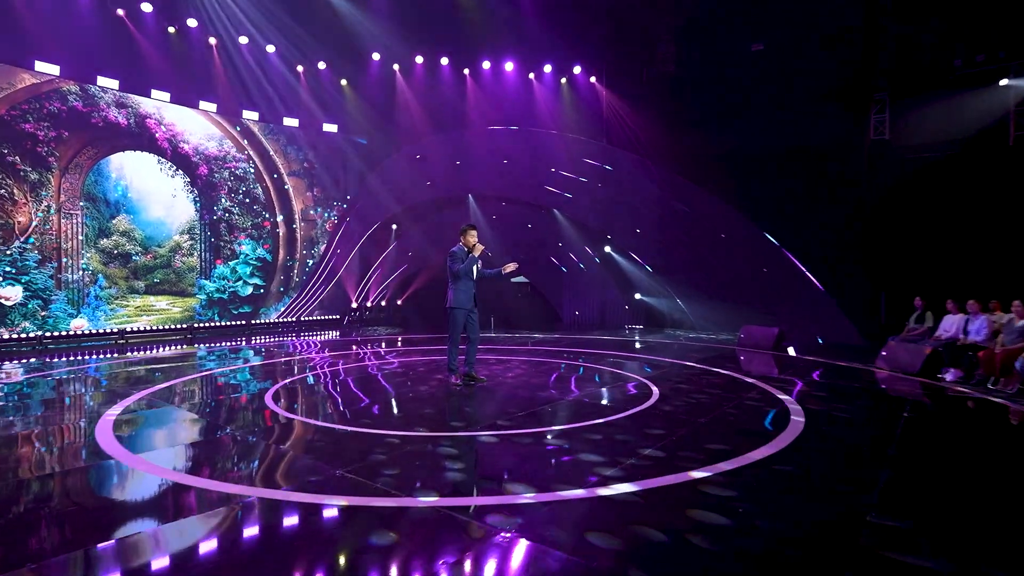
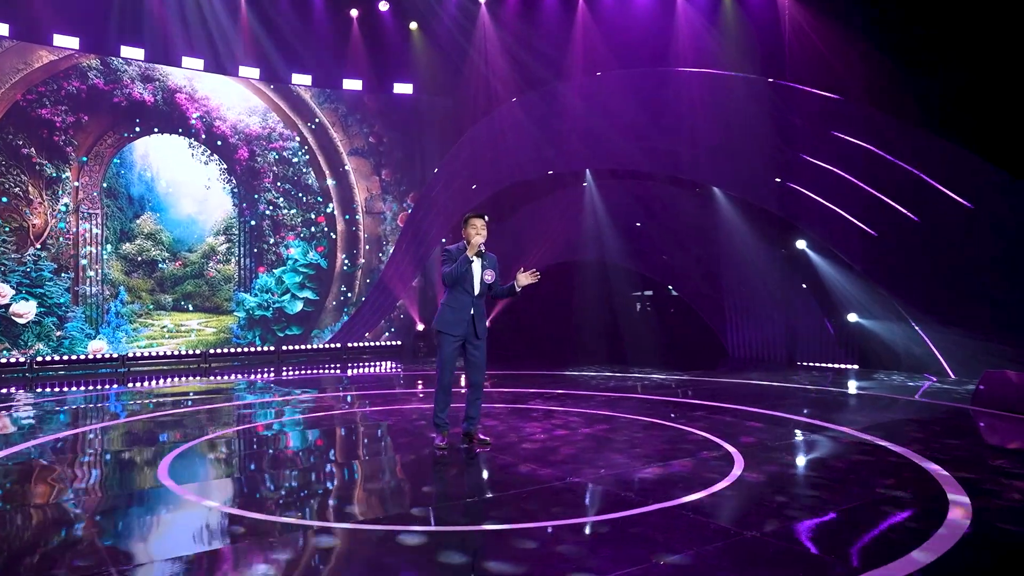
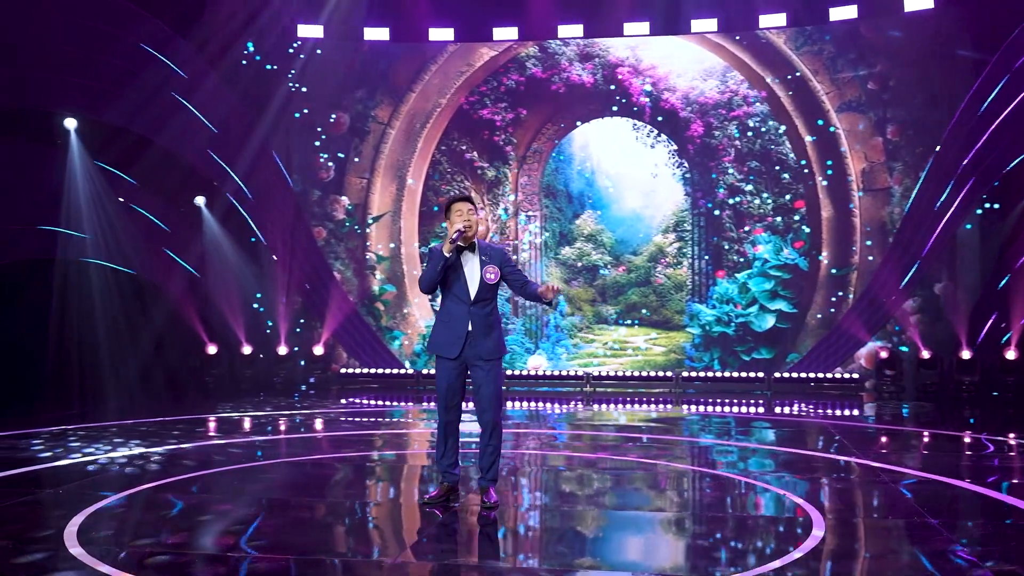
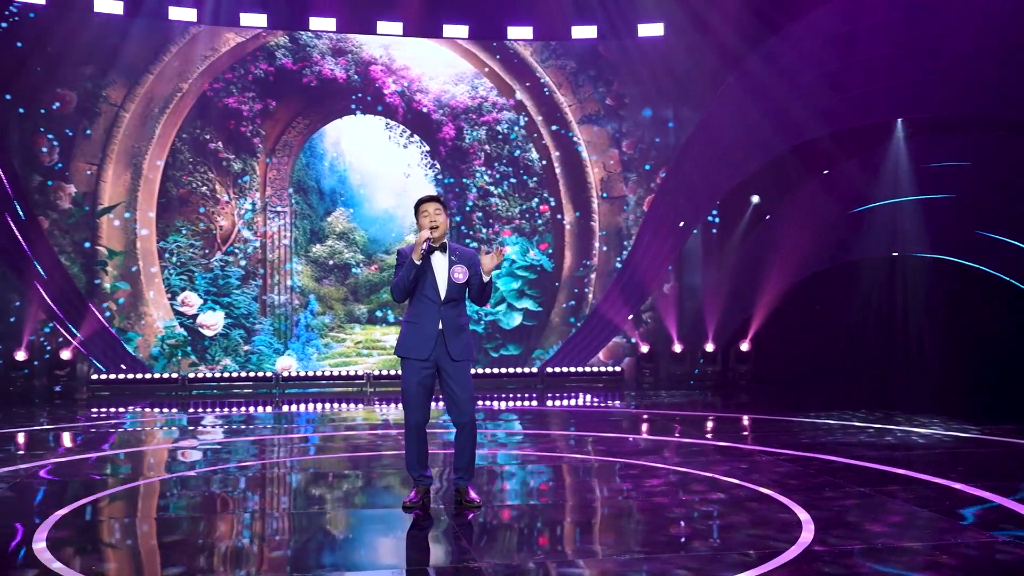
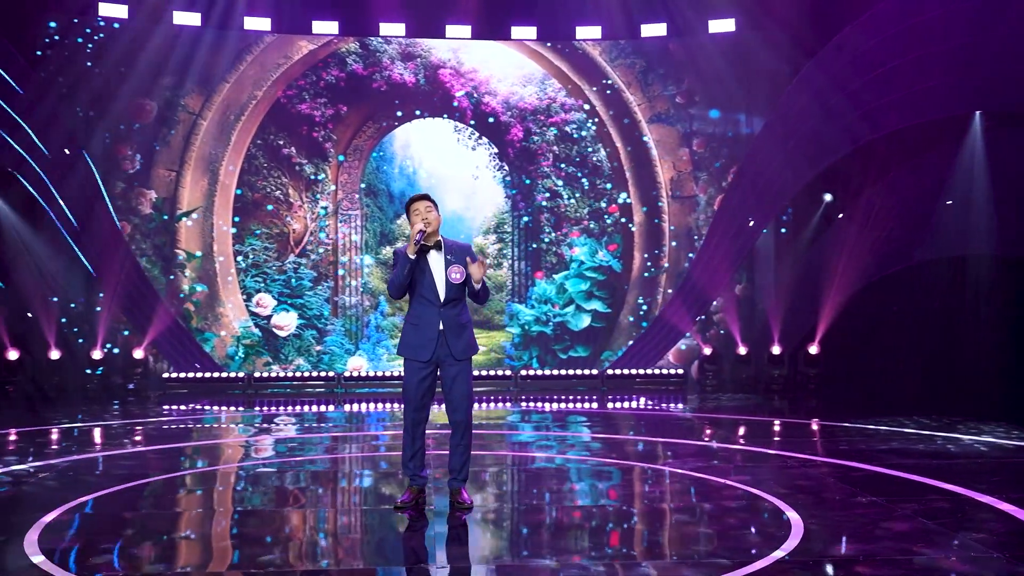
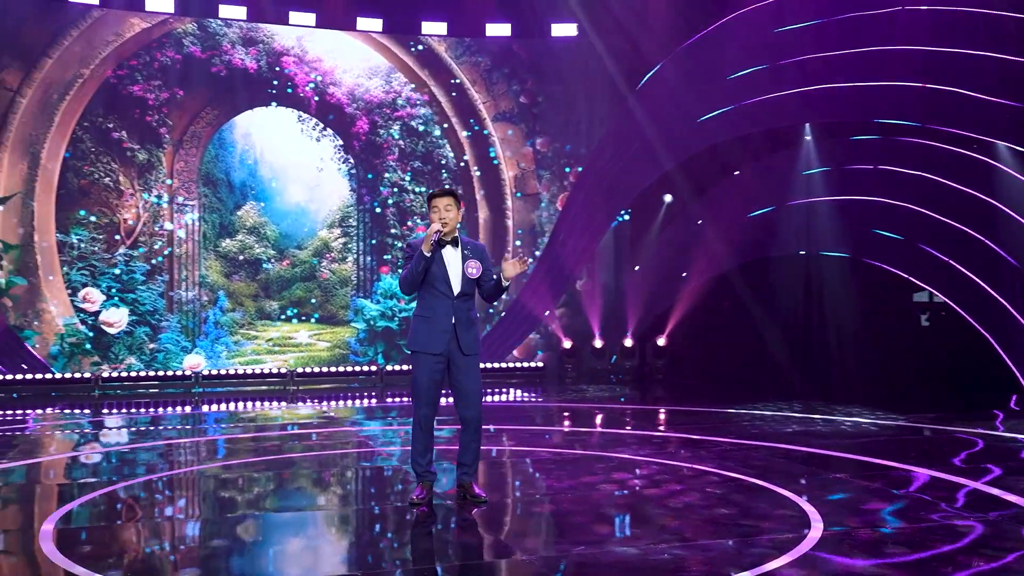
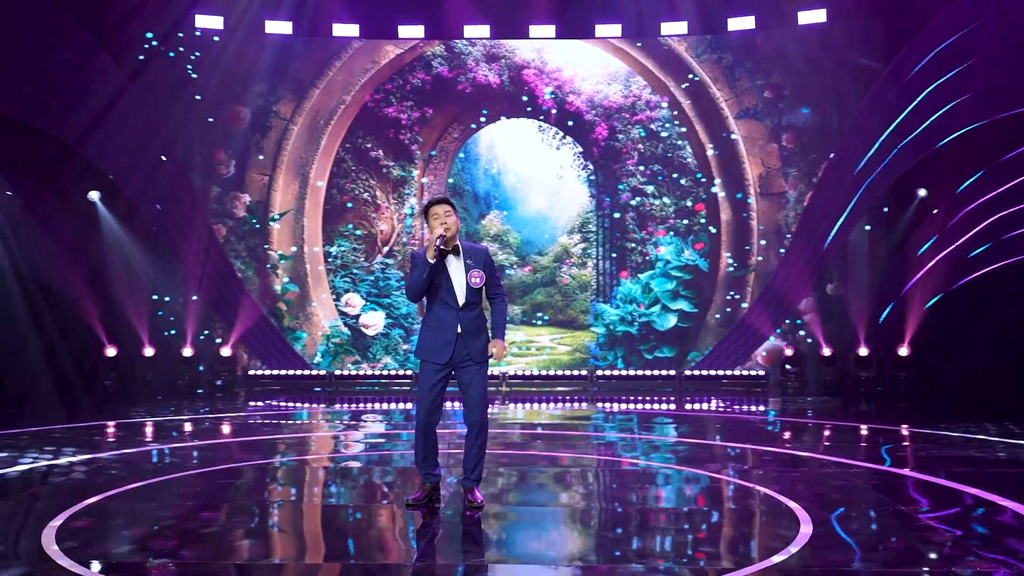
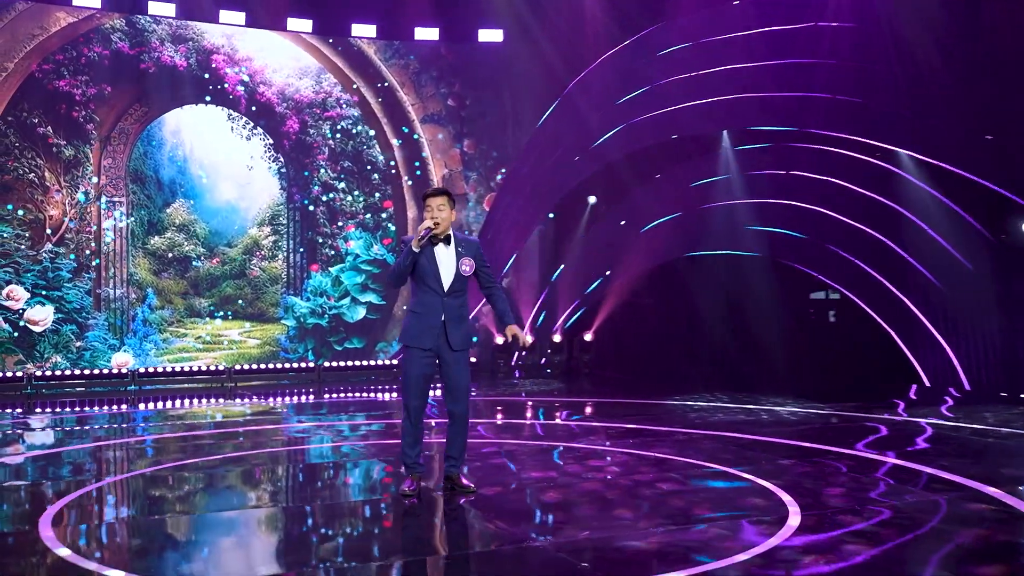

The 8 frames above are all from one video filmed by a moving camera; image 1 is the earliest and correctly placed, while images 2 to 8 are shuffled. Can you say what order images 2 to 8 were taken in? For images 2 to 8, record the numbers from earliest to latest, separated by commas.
2, 8, 6, 4, 5, 7, 3
